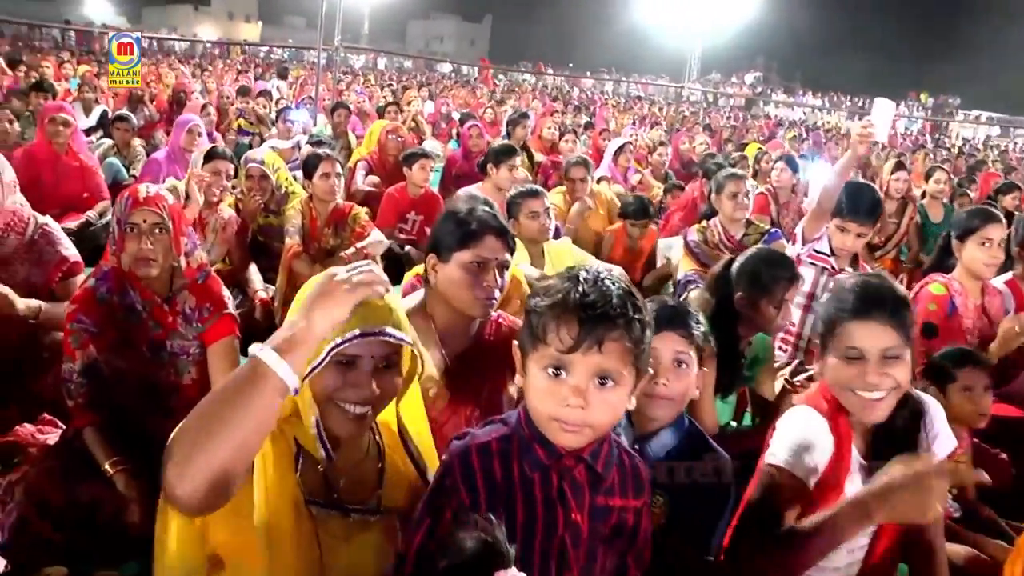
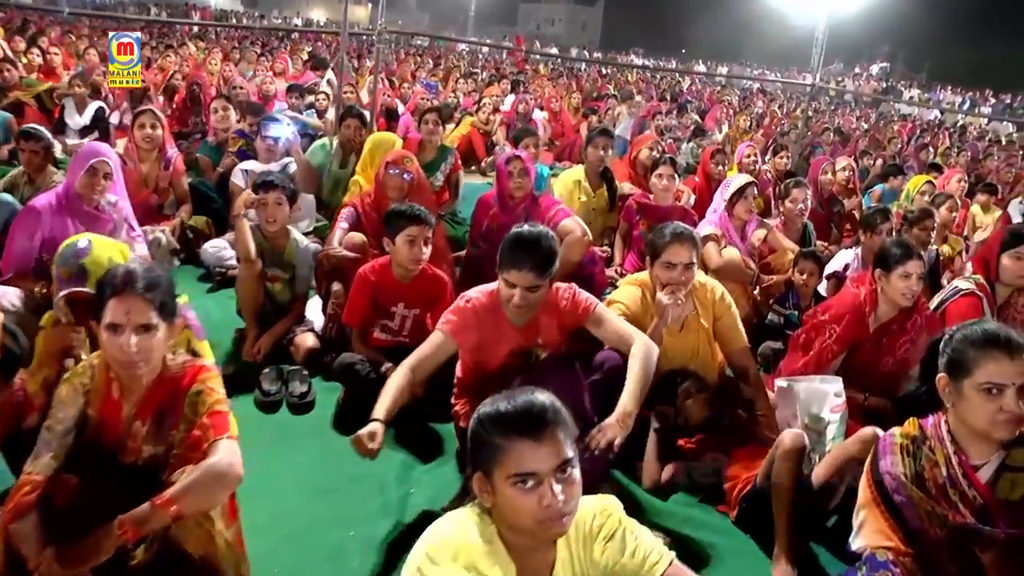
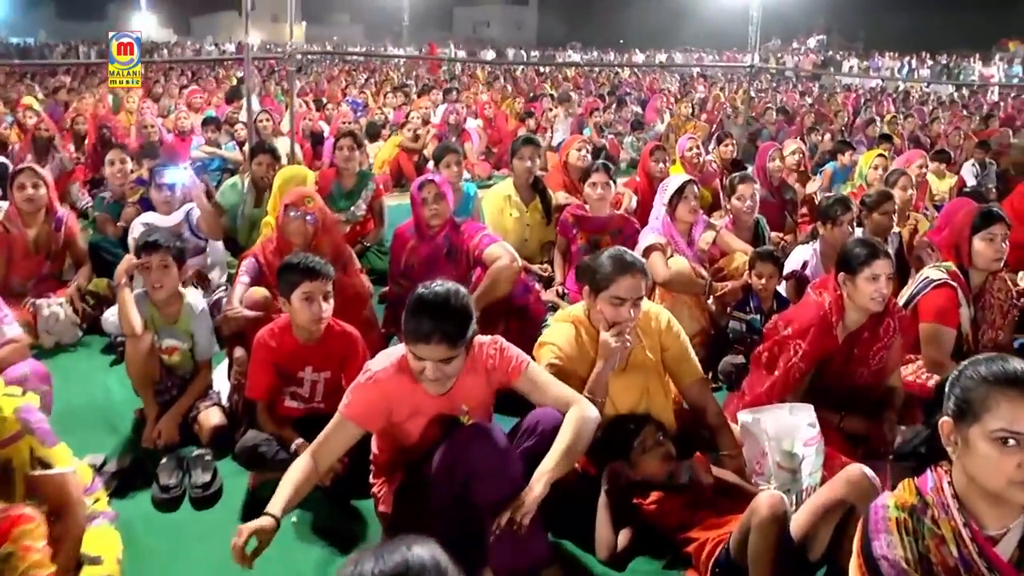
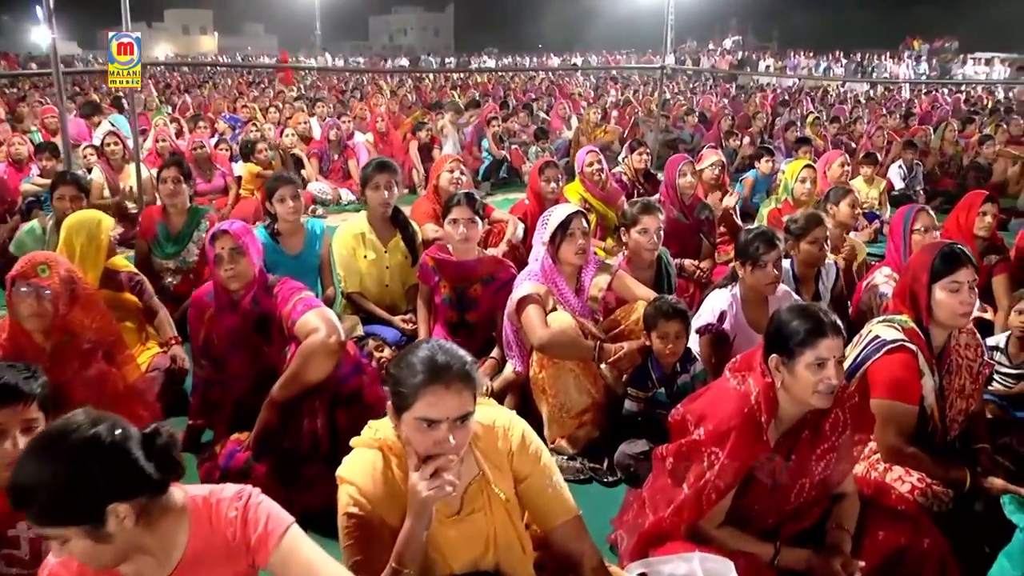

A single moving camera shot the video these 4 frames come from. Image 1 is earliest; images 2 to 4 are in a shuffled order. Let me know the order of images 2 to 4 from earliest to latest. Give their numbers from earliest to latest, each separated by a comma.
2, 3, 4
